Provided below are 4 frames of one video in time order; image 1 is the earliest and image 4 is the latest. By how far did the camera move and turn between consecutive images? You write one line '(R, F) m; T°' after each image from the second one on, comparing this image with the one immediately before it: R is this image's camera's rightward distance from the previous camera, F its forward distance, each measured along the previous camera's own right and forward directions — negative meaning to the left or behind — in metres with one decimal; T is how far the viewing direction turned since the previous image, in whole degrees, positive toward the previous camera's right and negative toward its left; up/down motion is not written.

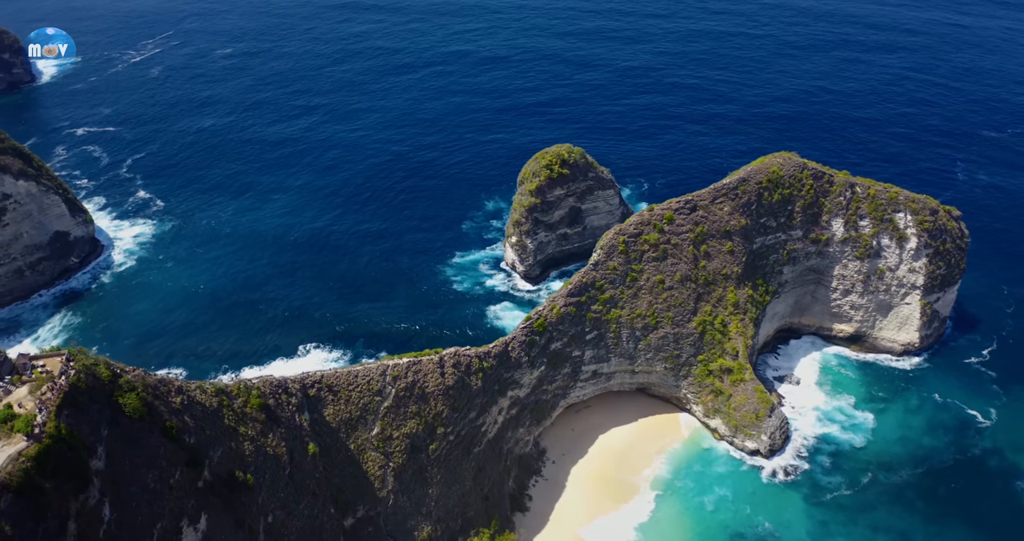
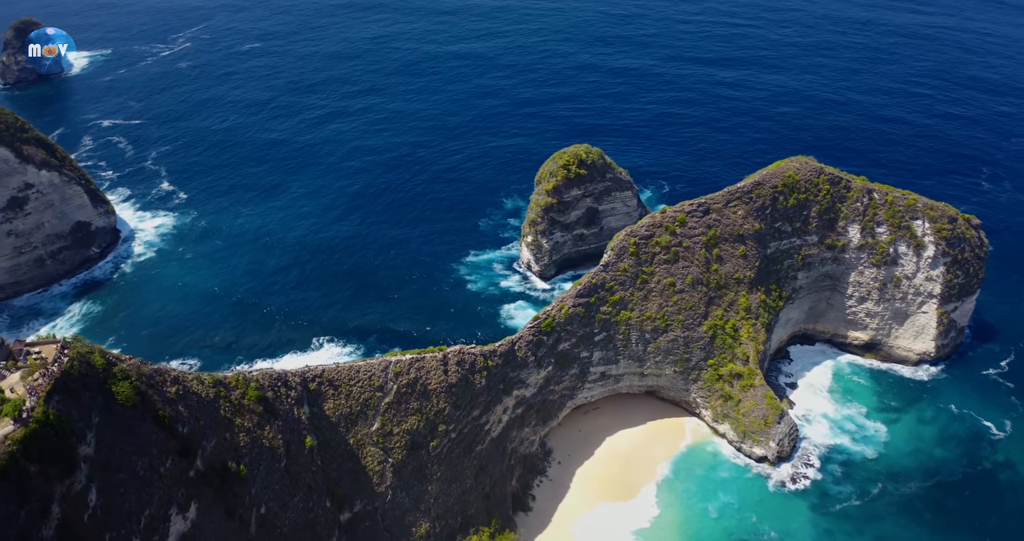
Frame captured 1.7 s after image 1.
(+0.8, +0.1) m; -1°
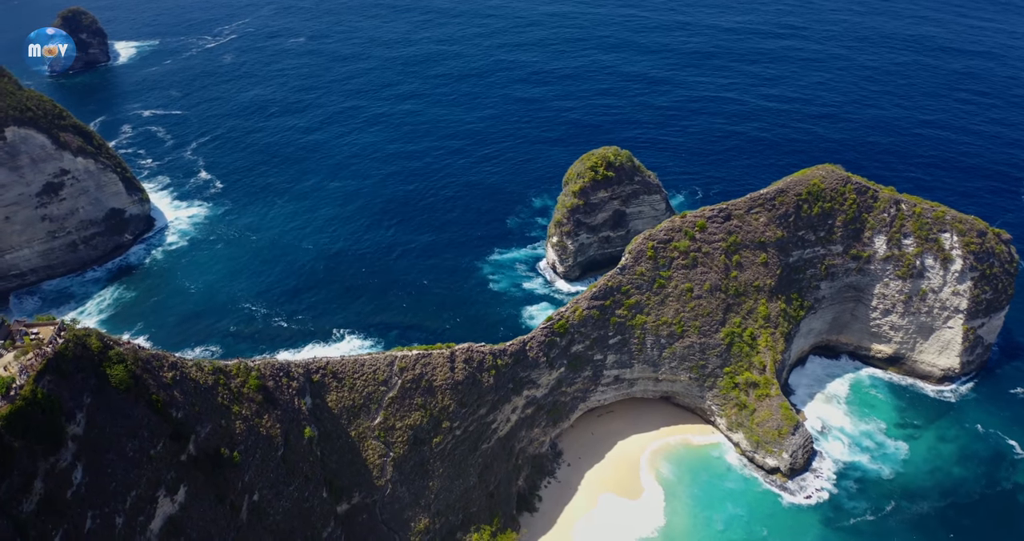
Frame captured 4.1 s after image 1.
(+1.1, 0.0) m; -2°
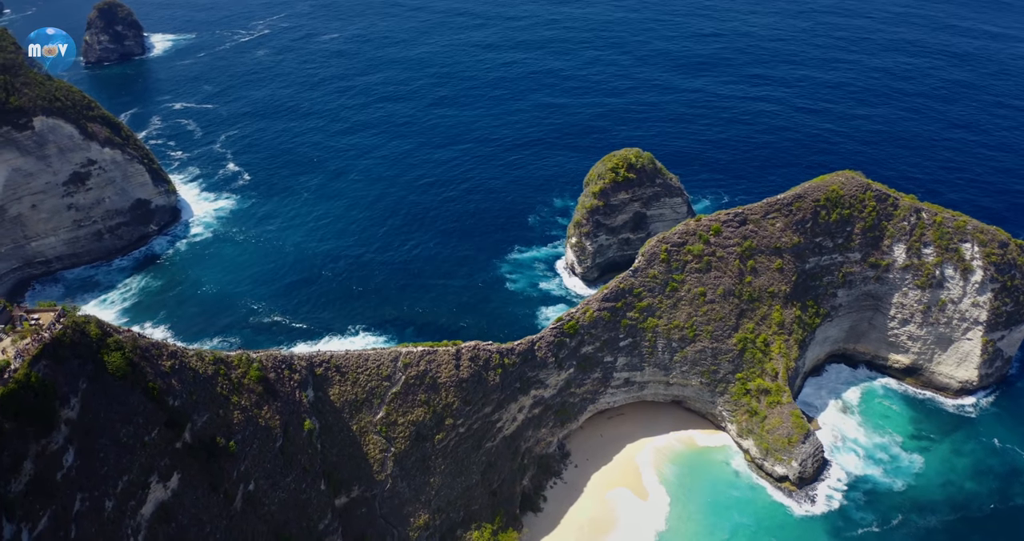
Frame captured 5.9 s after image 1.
(+0.9, -0.1) m; -2°
